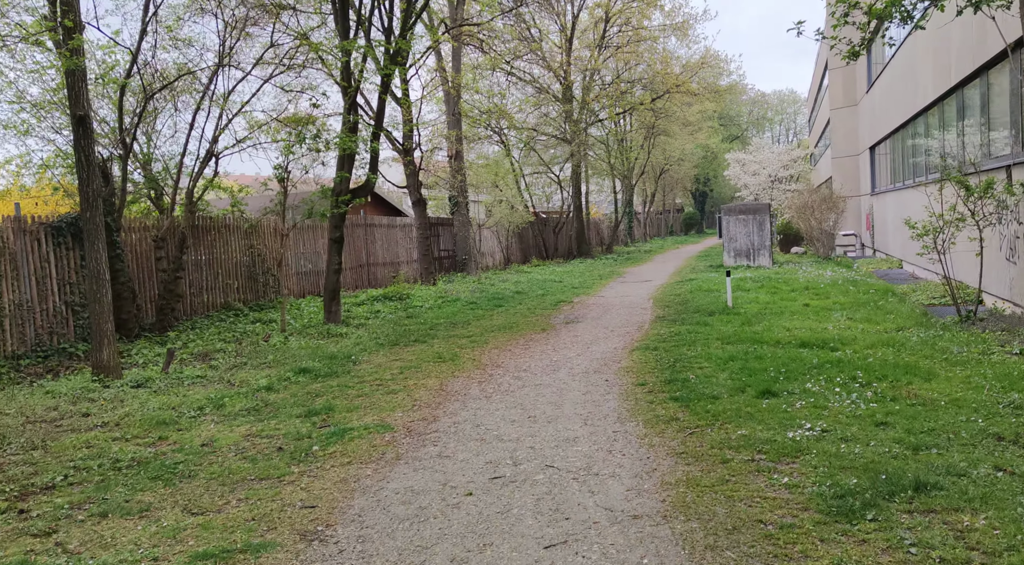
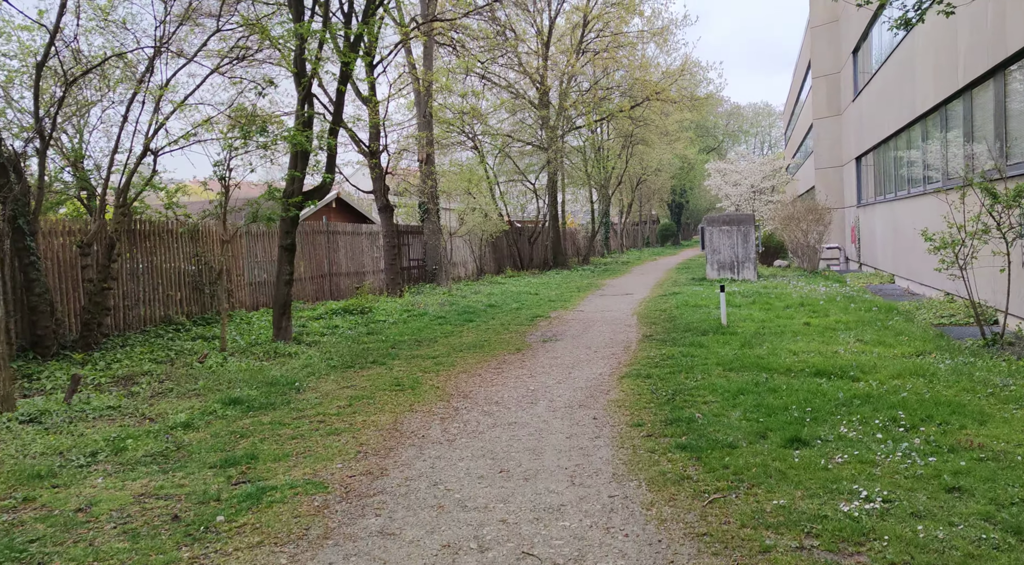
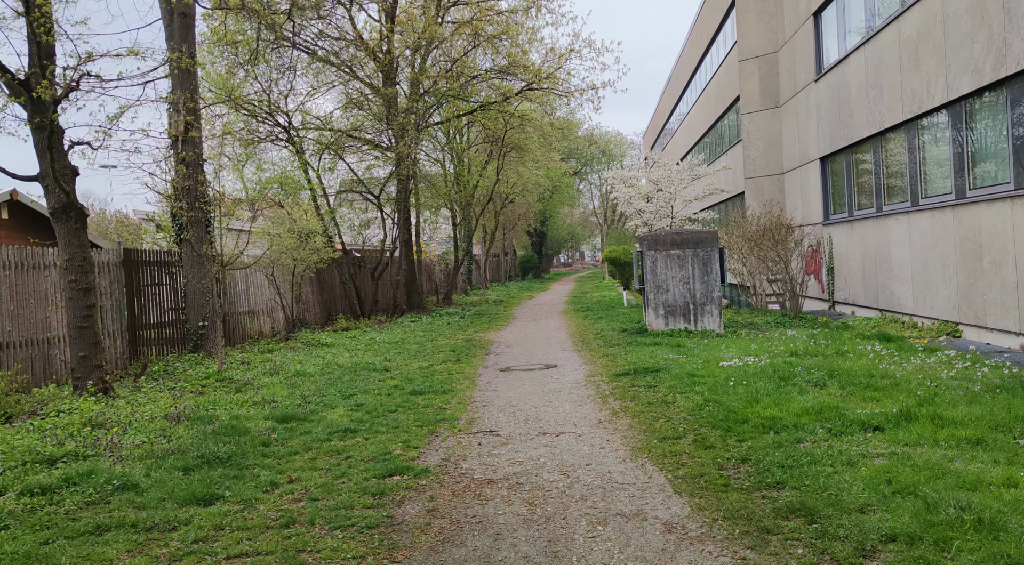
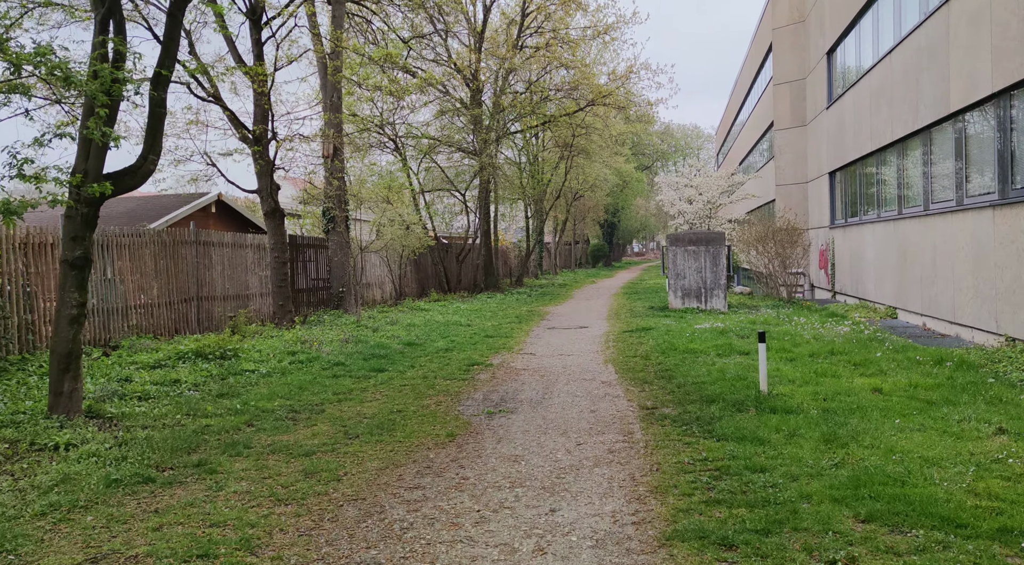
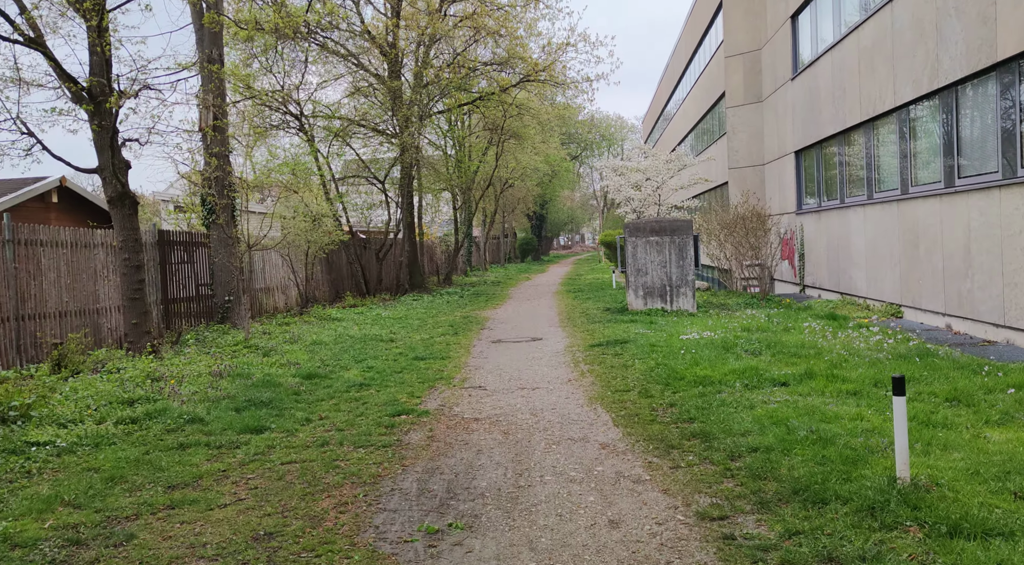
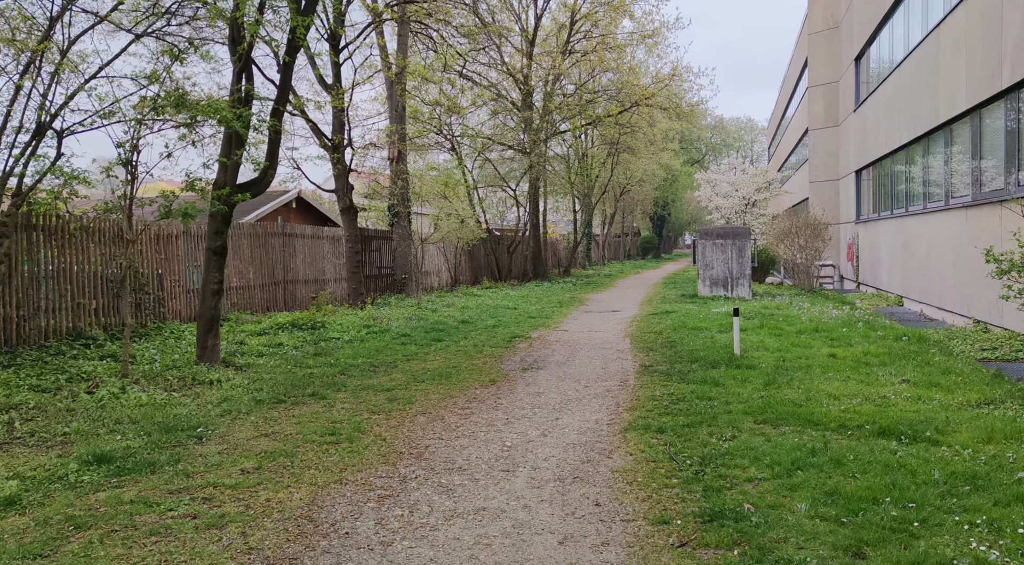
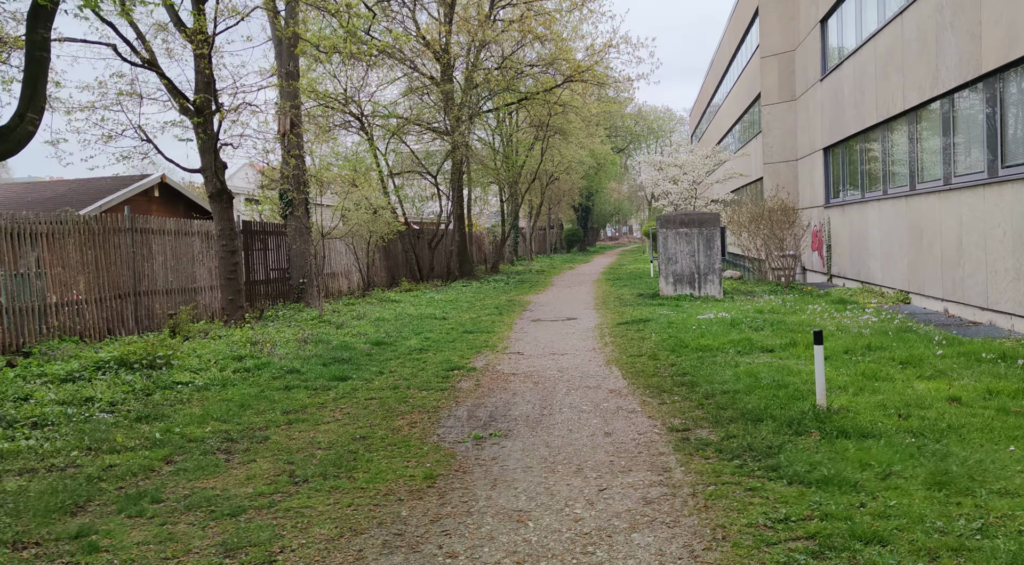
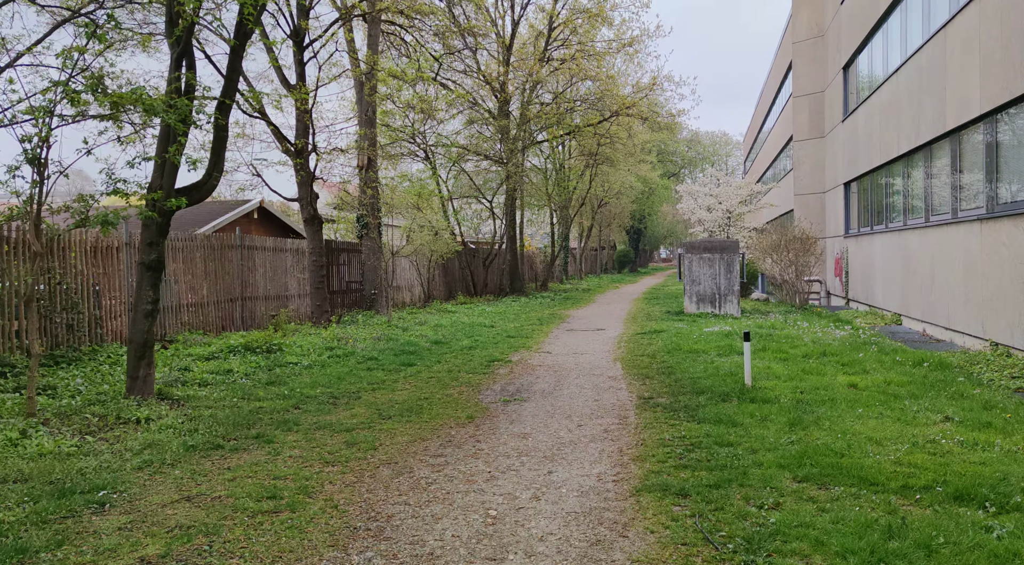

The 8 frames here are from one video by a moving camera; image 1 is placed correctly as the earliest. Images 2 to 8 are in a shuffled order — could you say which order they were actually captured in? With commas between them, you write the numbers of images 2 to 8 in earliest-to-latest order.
2, 6, 8, 4, 7, 5, 3
